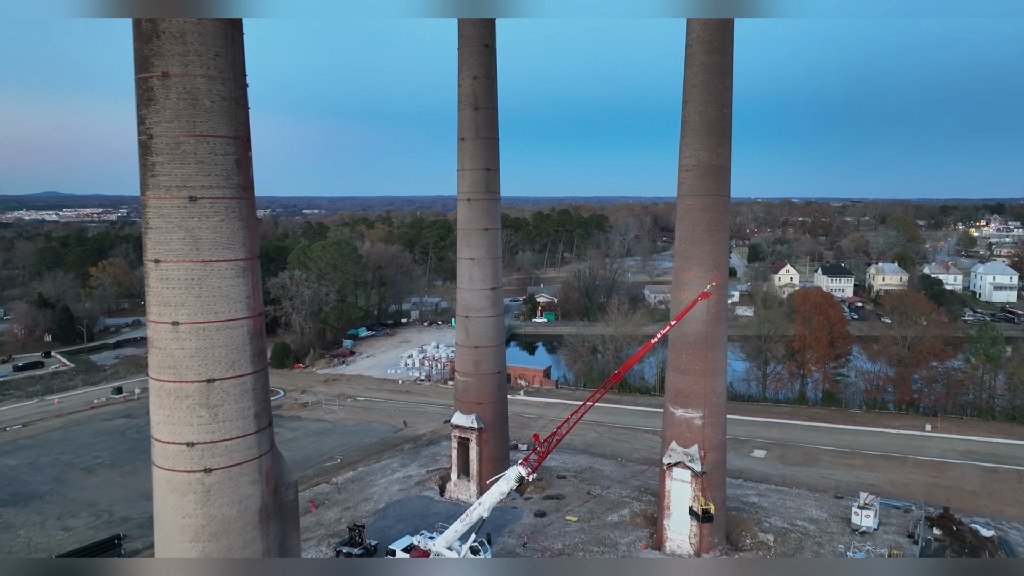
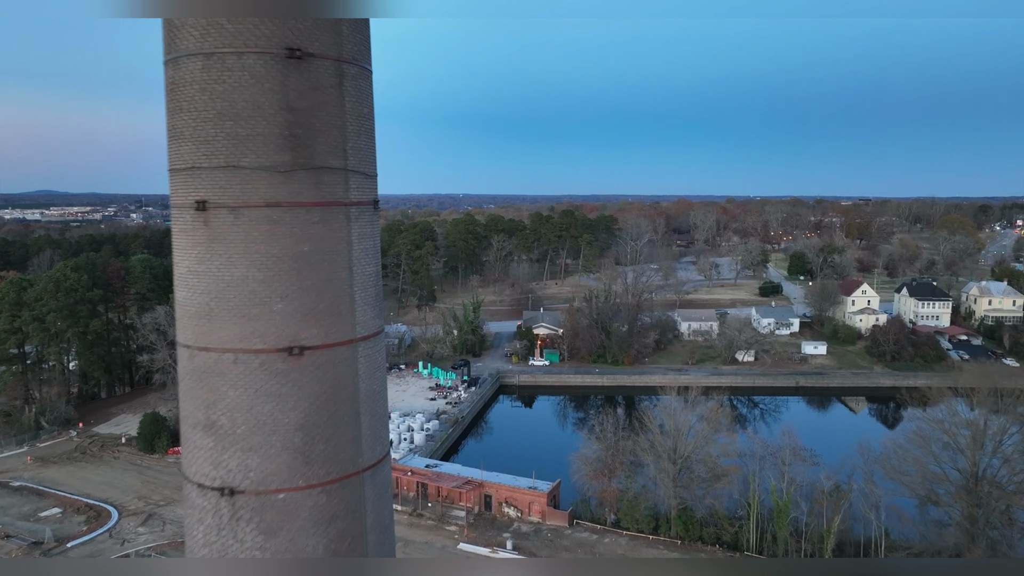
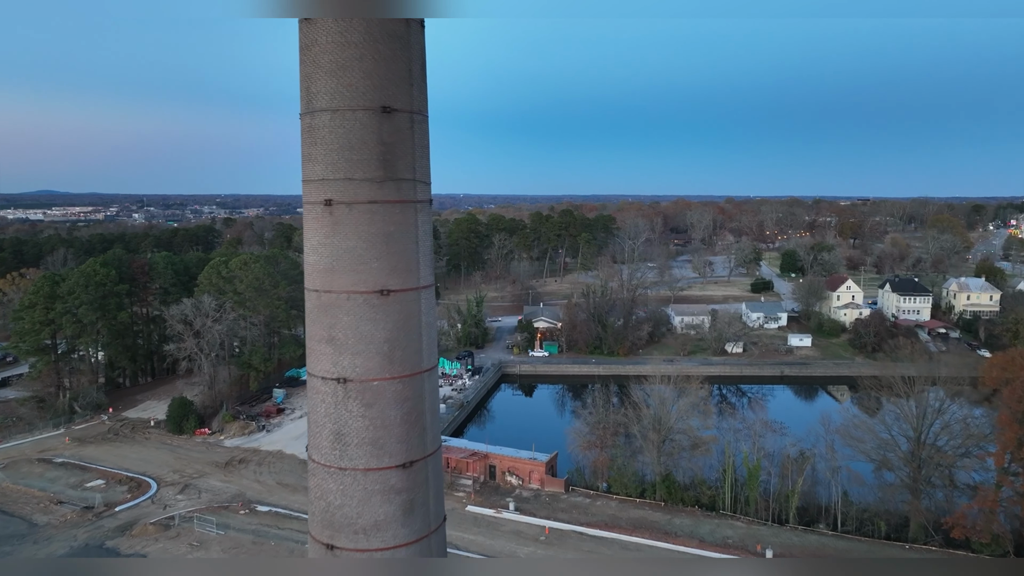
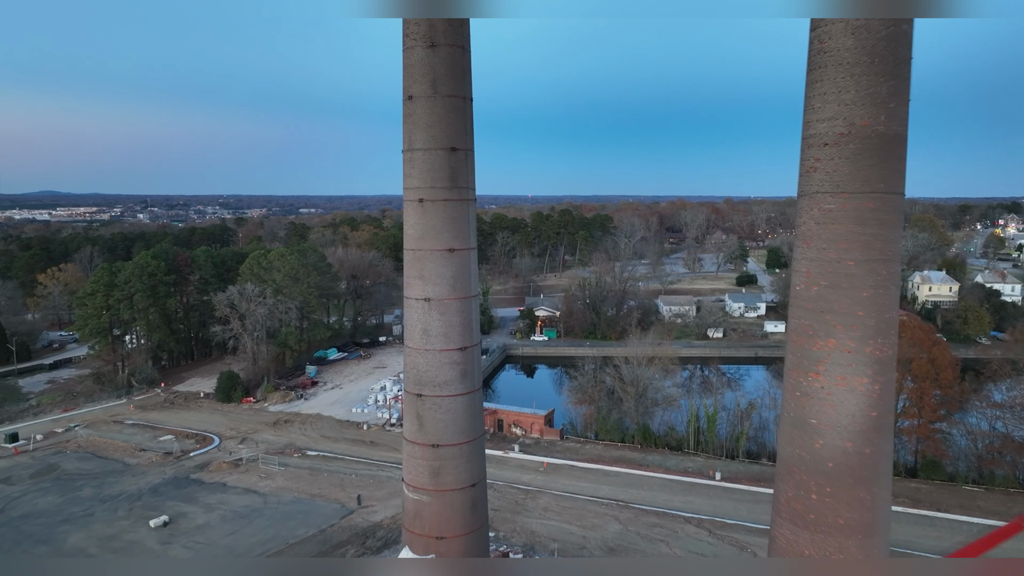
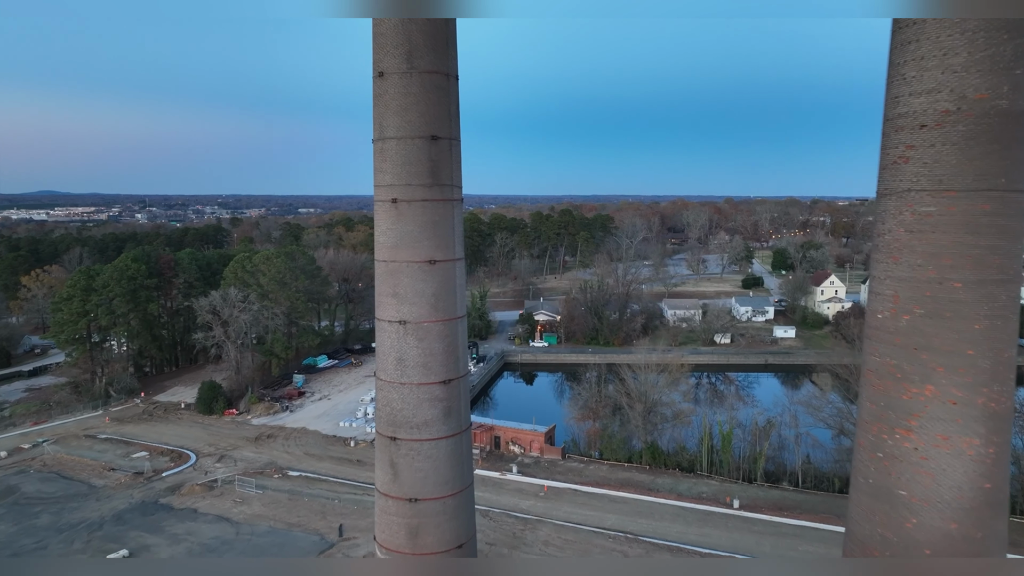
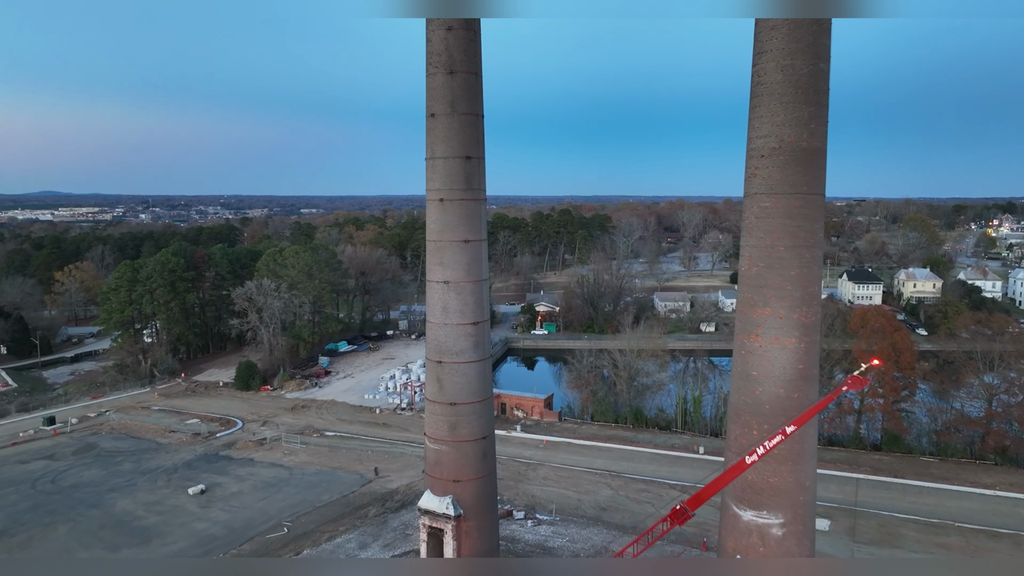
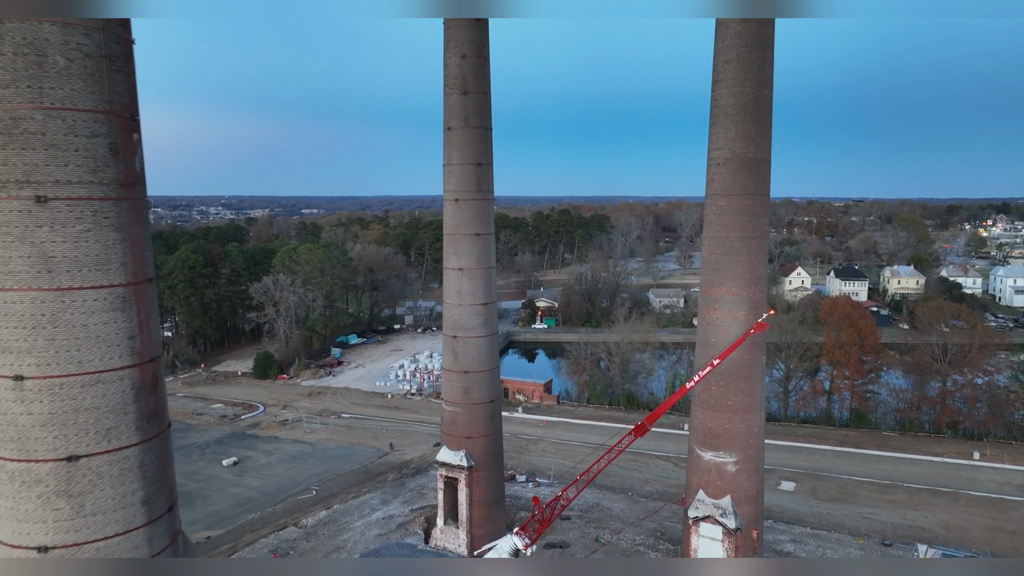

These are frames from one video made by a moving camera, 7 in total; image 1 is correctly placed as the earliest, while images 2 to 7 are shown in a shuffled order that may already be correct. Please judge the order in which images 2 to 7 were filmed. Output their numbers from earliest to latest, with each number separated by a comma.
7, 6, 4, 5, 3, 2
